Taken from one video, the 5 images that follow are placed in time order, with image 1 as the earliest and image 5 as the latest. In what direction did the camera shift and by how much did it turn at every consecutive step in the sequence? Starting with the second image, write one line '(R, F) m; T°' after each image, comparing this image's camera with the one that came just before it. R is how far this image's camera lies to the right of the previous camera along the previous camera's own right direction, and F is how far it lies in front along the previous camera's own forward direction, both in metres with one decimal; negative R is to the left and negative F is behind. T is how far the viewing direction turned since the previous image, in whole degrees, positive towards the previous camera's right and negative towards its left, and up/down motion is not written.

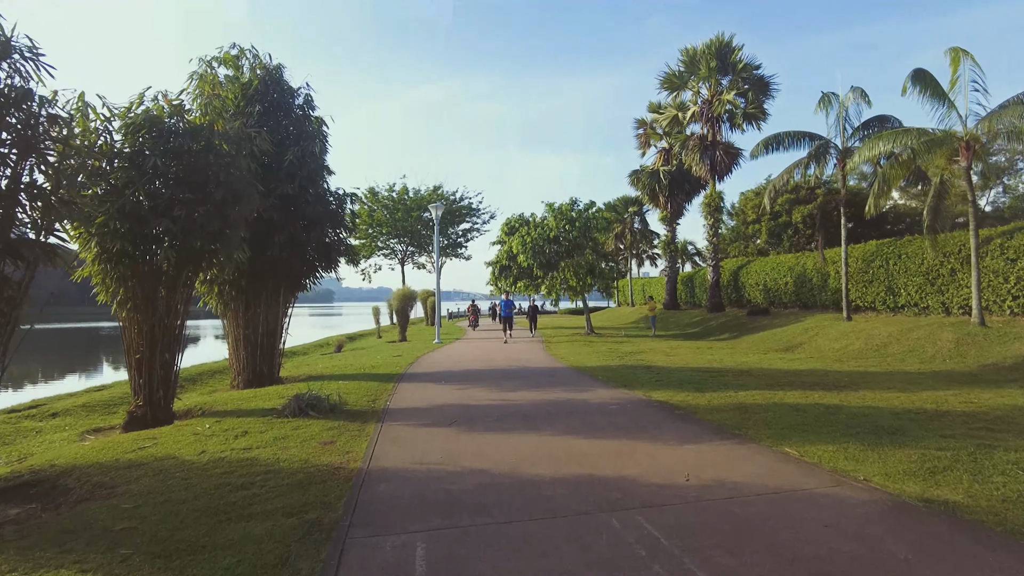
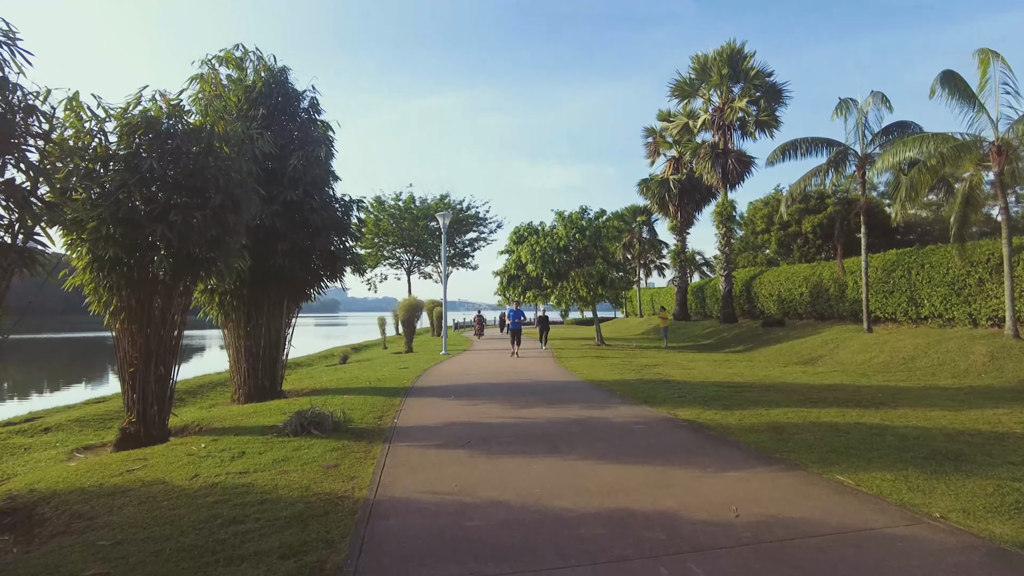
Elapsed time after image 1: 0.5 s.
(-0.1, +0.5) m; 0°
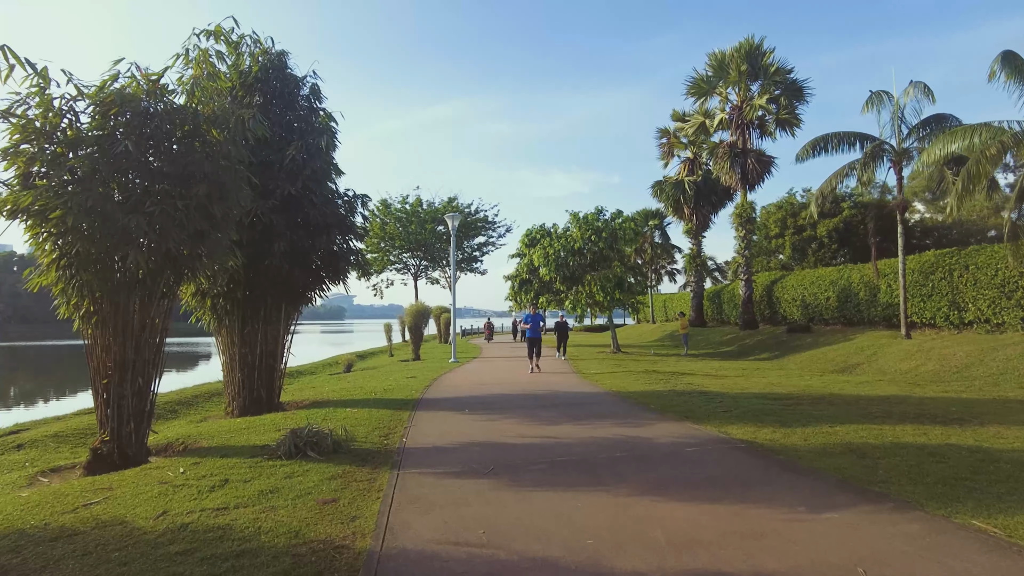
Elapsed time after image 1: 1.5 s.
(-0.2, +1.0) m; 0°
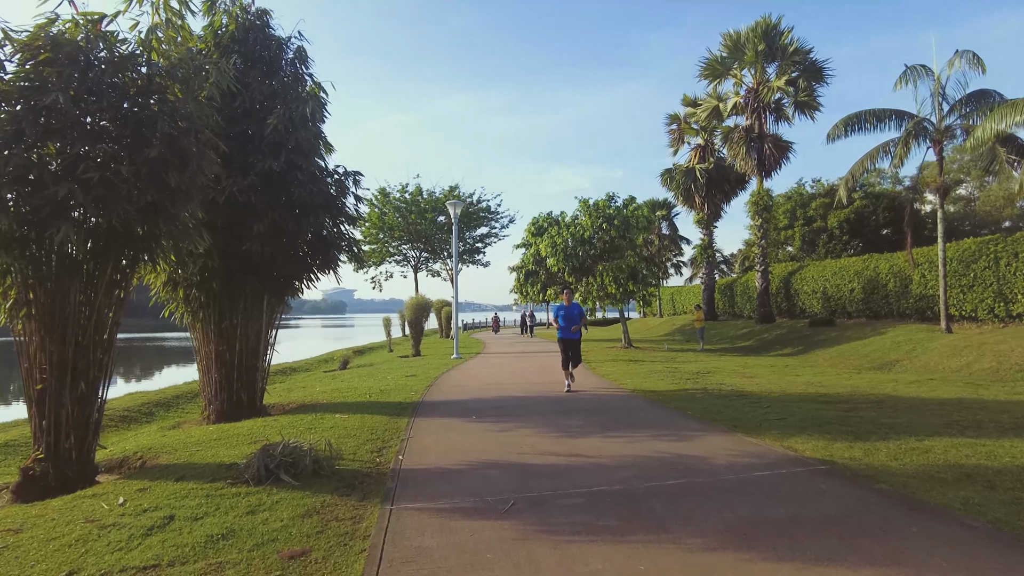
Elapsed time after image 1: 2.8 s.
(-0.2, +1.2) m; 0°
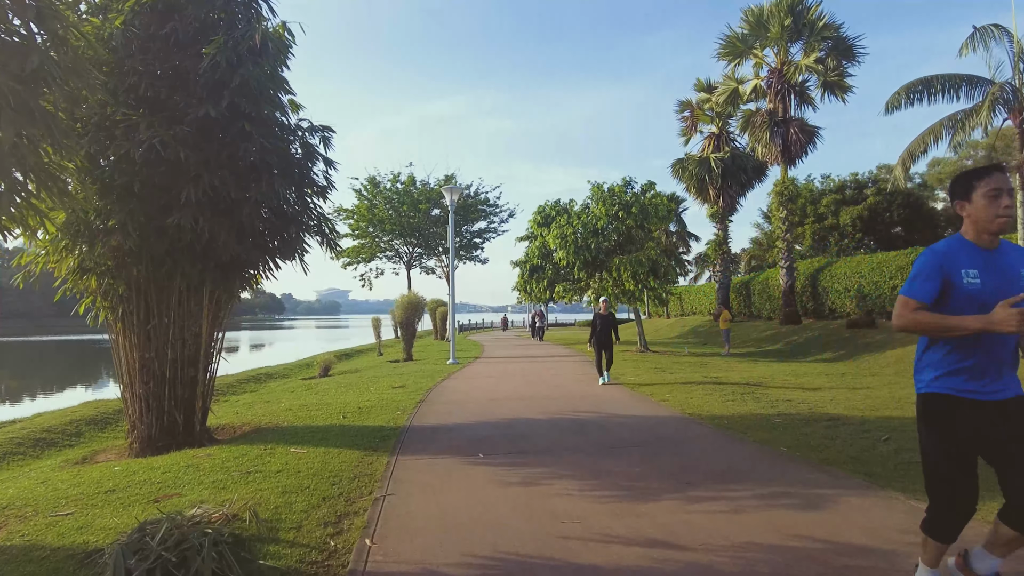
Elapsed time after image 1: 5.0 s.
(-0.2, +2.2) m; 0°
